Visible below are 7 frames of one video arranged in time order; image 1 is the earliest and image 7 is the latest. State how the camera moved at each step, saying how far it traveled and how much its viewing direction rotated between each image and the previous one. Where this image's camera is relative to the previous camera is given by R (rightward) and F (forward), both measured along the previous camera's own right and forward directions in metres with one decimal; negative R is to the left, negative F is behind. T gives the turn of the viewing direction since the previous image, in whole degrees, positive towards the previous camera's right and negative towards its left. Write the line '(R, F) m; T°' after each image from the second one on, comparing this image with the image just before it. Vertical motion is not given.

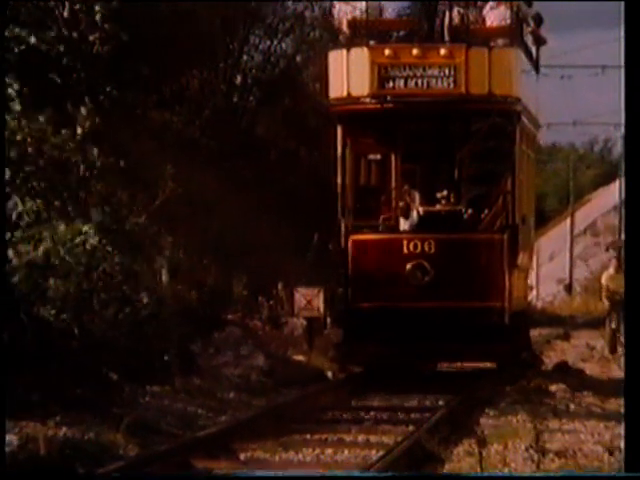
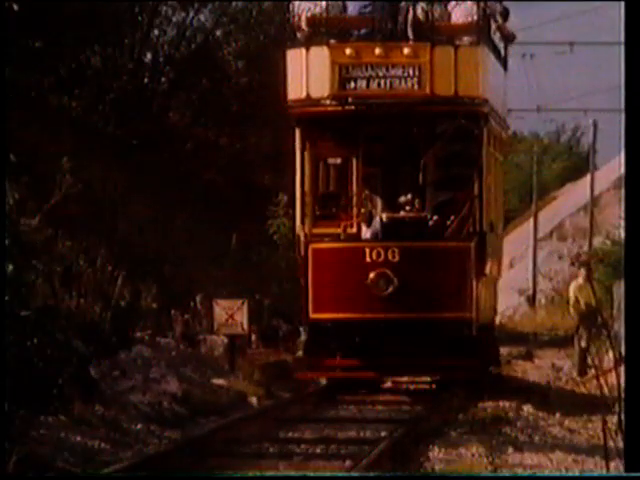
(+1.2, +1.5) m; -4°
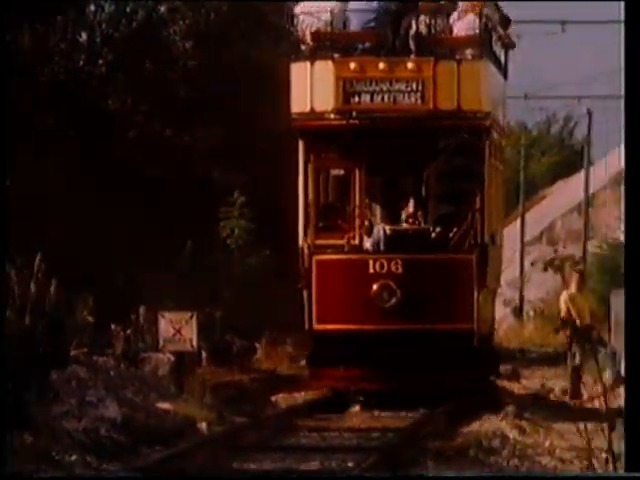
(+0.2, +1.2) m; +1°
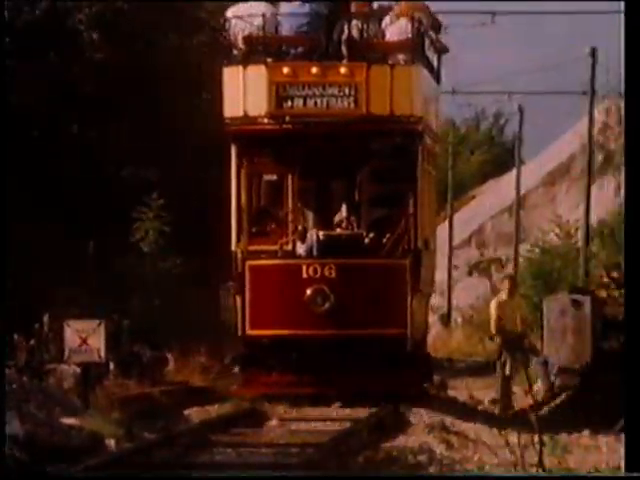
(+0.1, +0.5) m; +2°
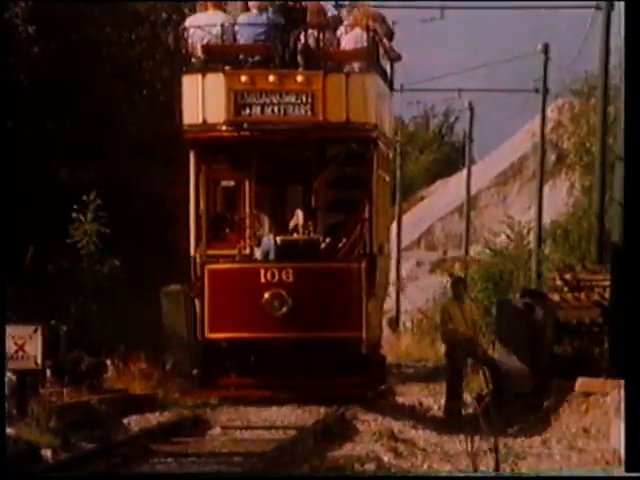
(+0.1, +0.3) m; +2°
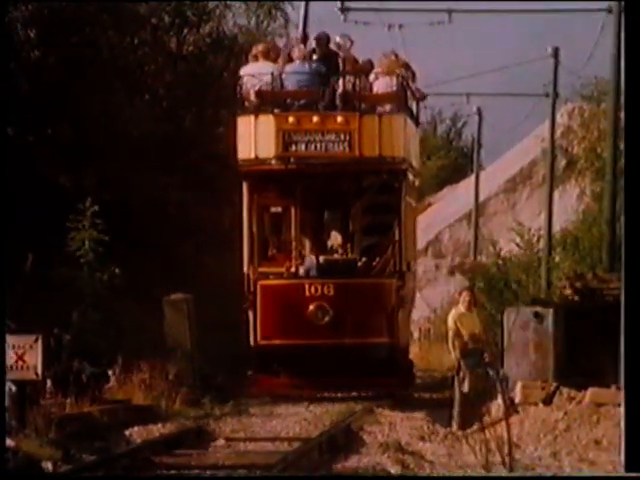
(0.0, +0.2) m; 0°
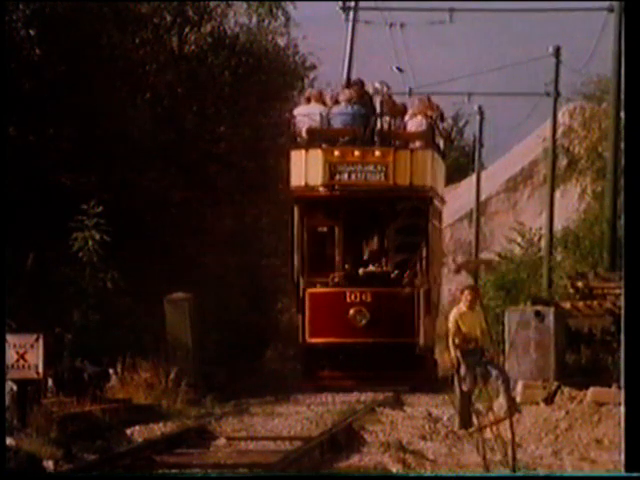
(0.0, 0.0) m; 0°
